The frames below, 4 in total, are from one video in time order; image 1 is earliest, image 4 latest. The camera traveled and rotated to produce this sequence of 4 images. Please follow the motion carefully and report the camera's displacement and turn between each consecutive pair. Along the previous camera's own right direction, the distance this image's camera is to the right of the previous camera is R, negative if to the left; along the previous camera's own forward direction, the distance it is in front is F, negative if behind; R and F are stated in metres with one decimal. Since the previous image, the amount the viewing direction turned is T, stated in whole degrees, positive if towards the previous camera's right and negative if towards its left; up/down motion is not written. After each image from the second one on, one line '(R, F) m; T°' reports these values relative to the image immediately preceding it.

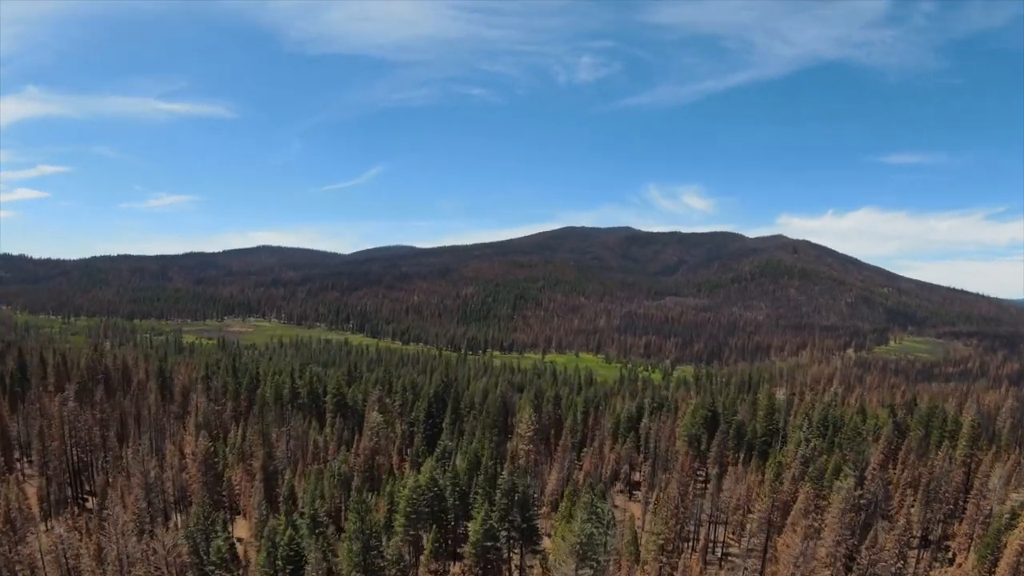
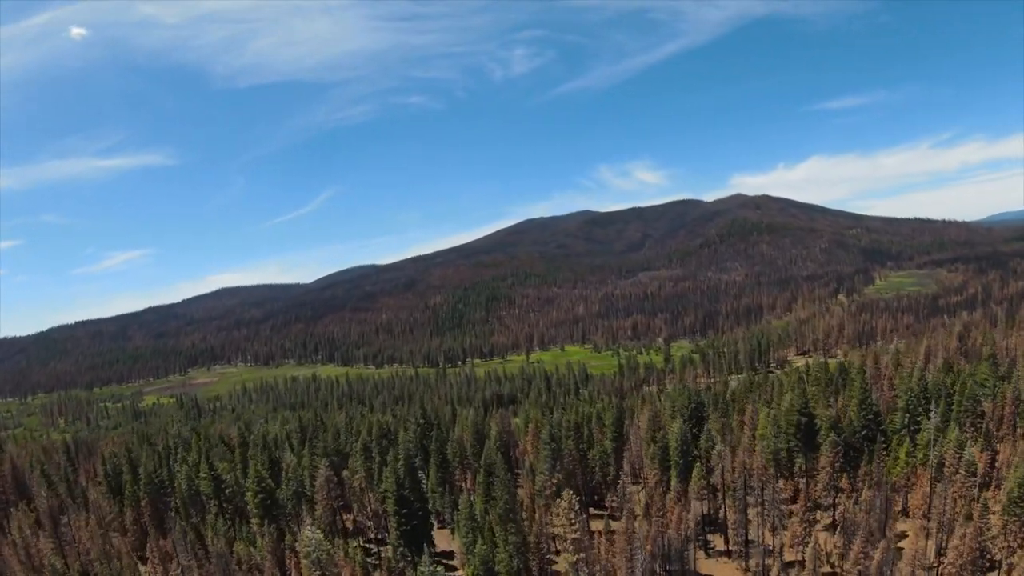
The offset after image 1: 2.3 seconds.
(-1.1, +26.8) m; +2°
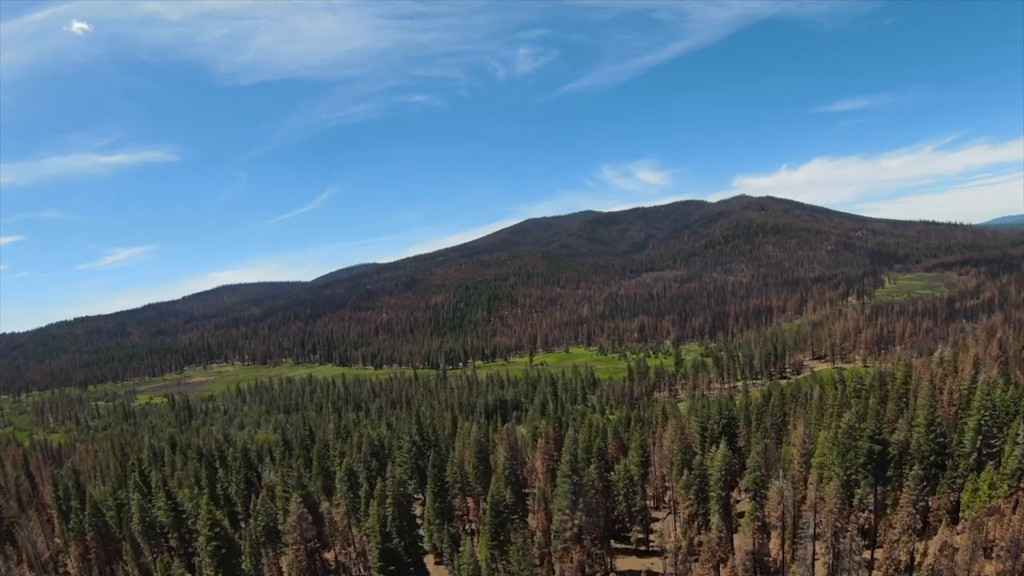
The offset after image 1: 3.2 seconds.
(-1.1, +11.1) m; 0°
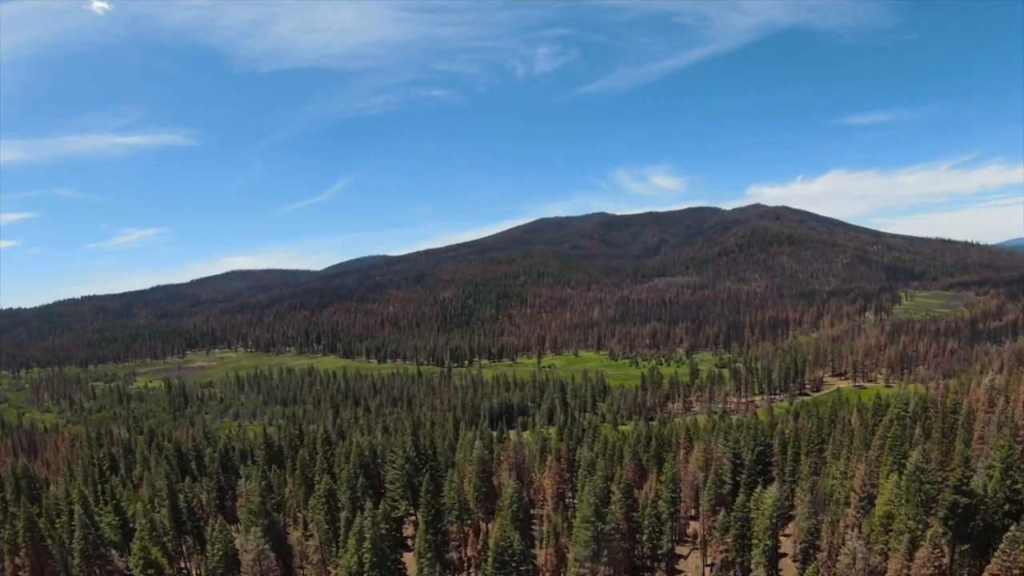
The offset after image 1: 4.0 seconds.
(-1.1, +9.3) m; -1°
